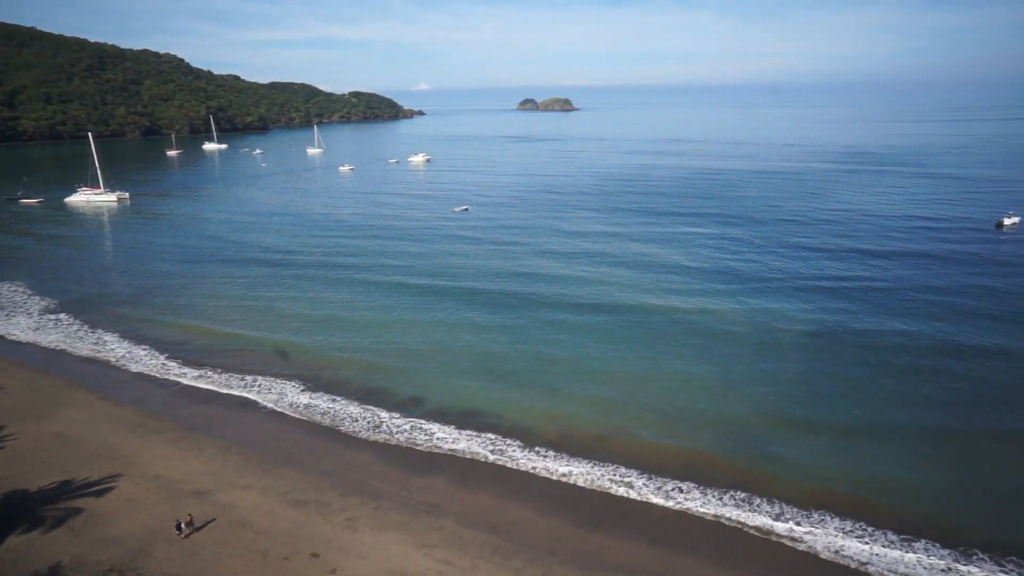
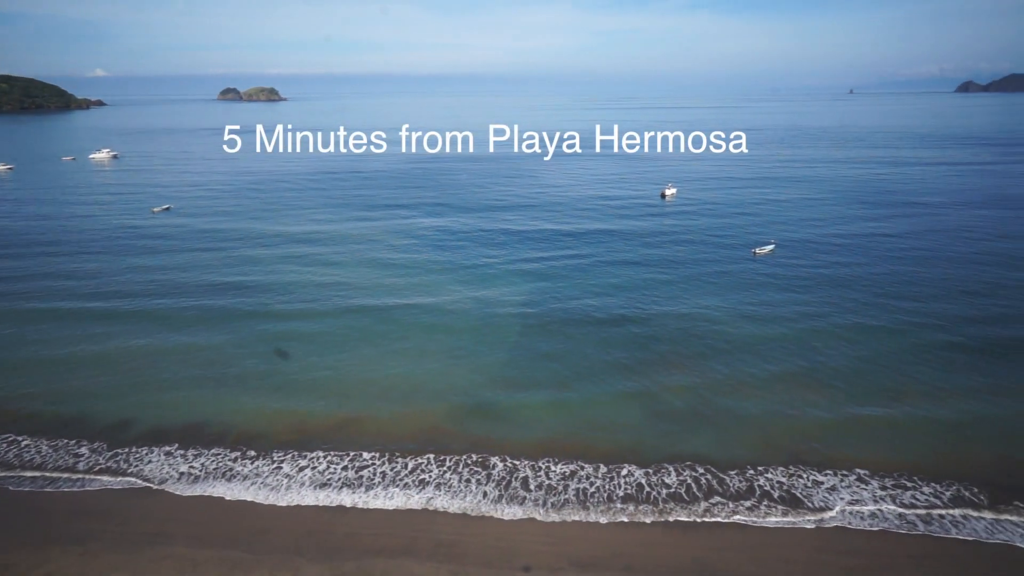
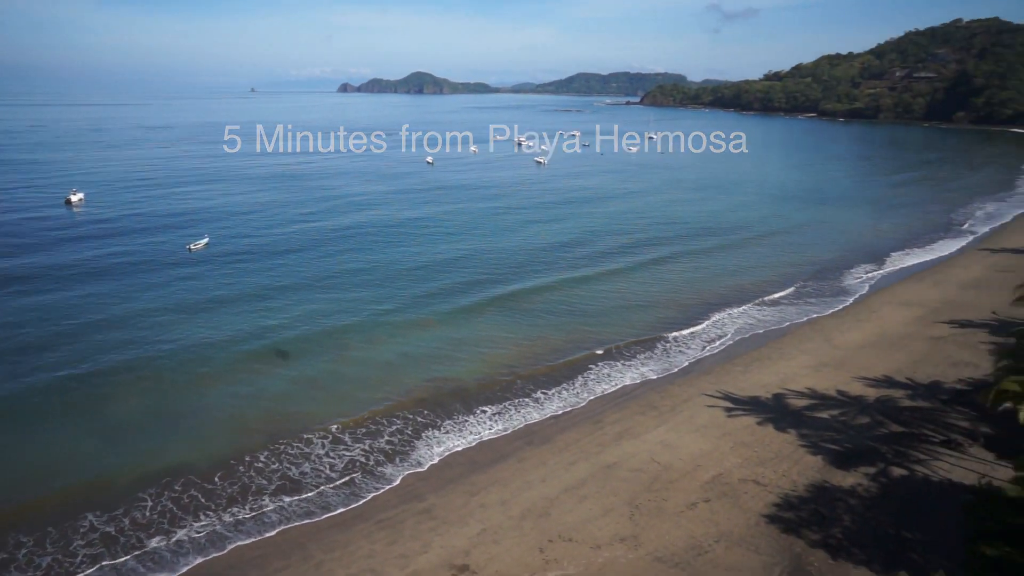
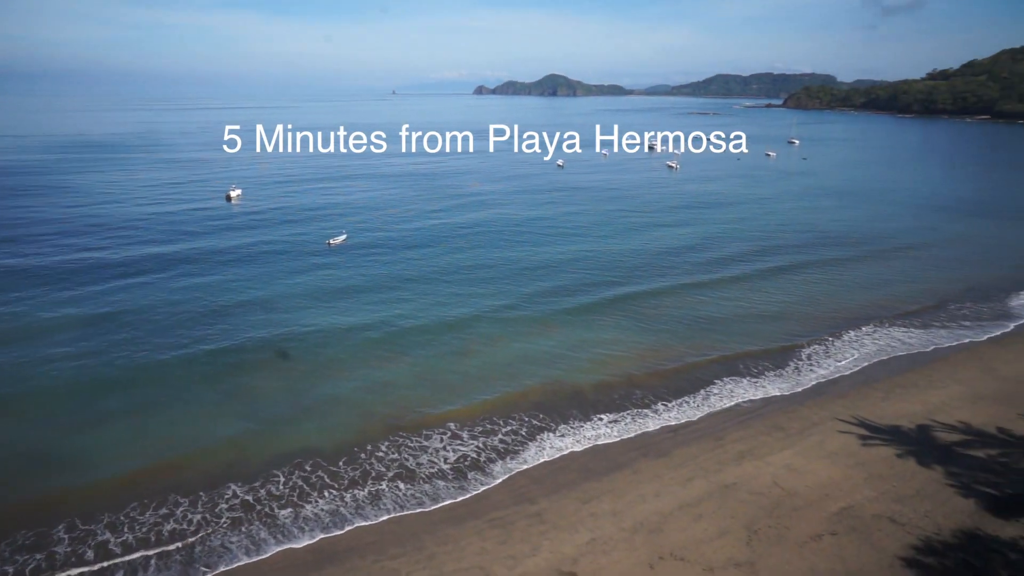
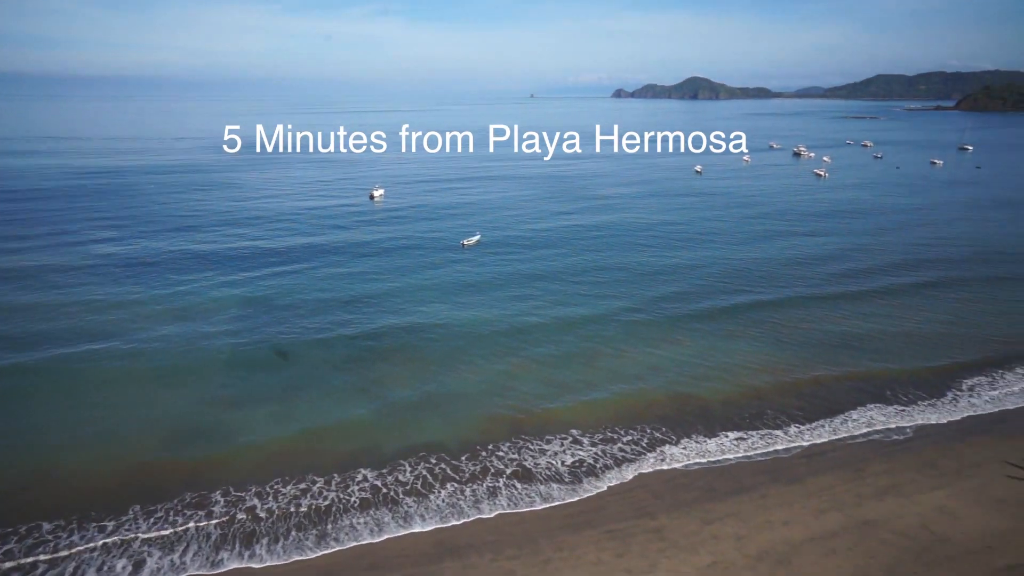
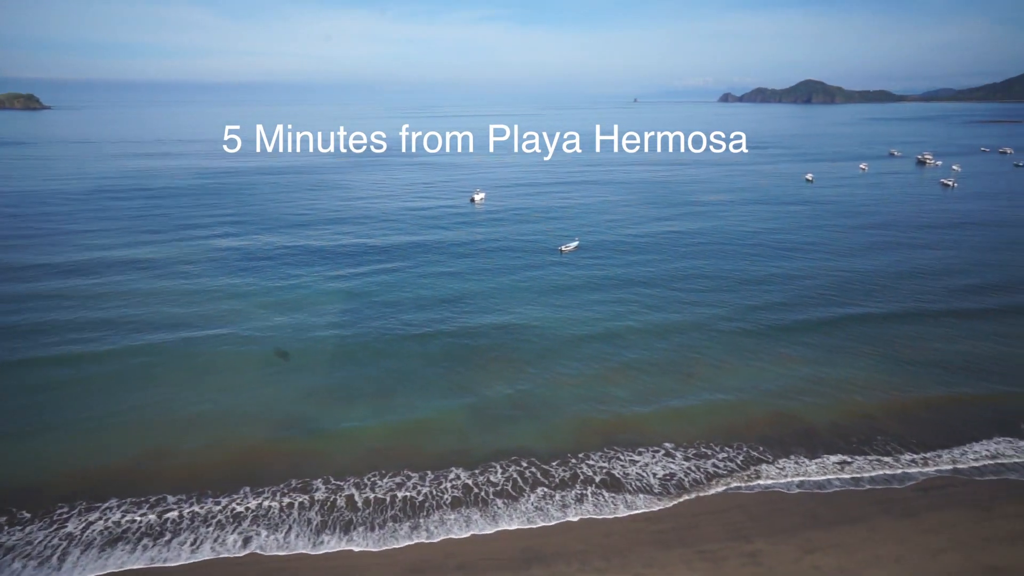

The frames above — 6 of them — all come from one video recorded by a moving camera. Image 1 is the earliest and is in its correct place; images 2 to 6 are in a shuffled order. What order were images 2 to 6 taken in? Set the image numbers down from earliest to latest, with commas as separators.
2, 6, 5, 4, 3
